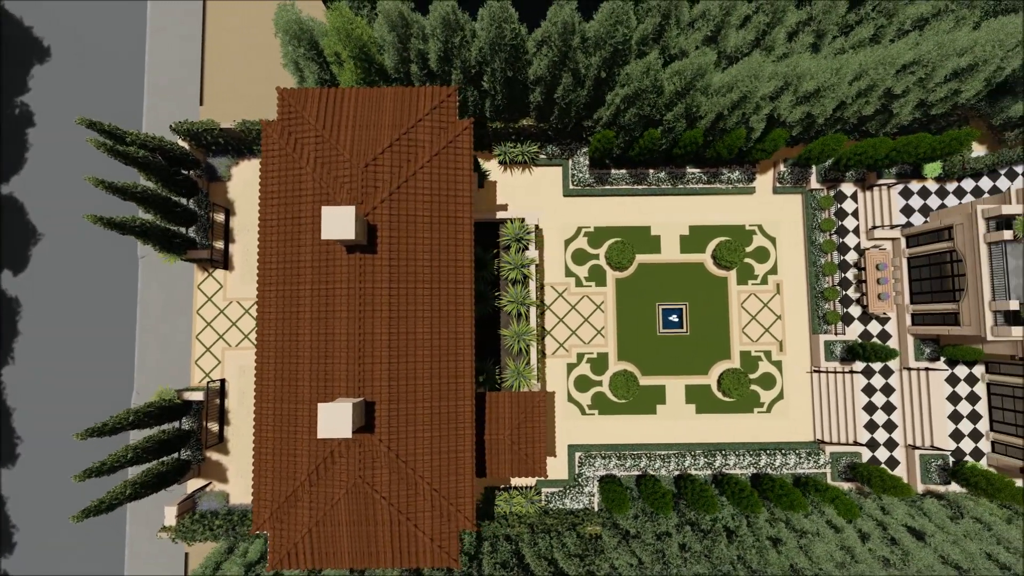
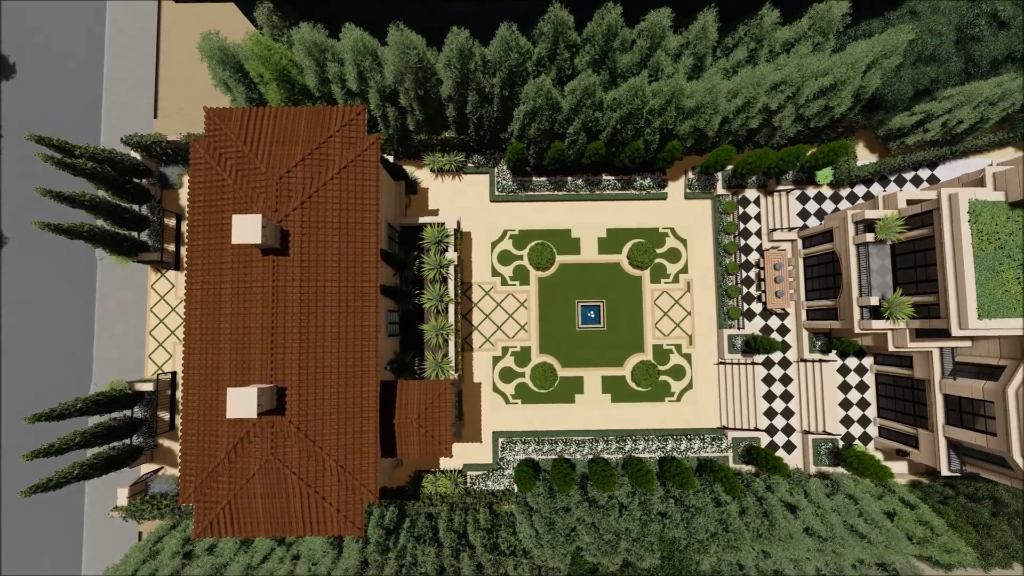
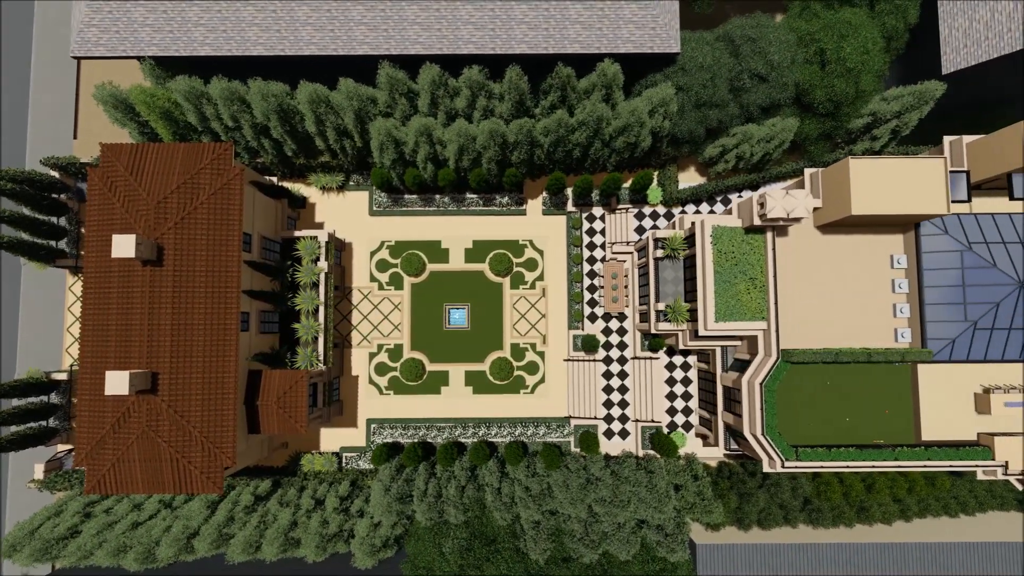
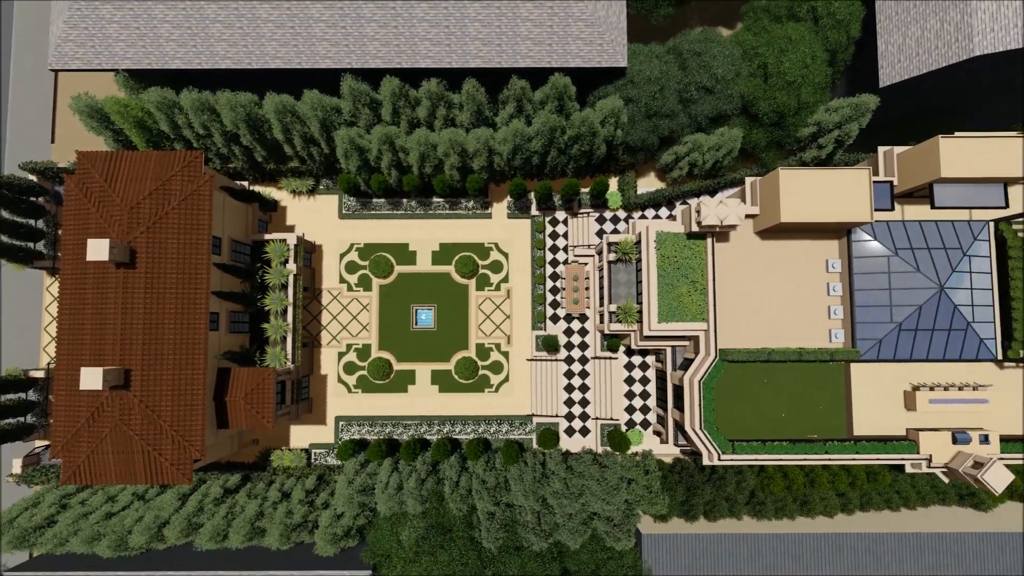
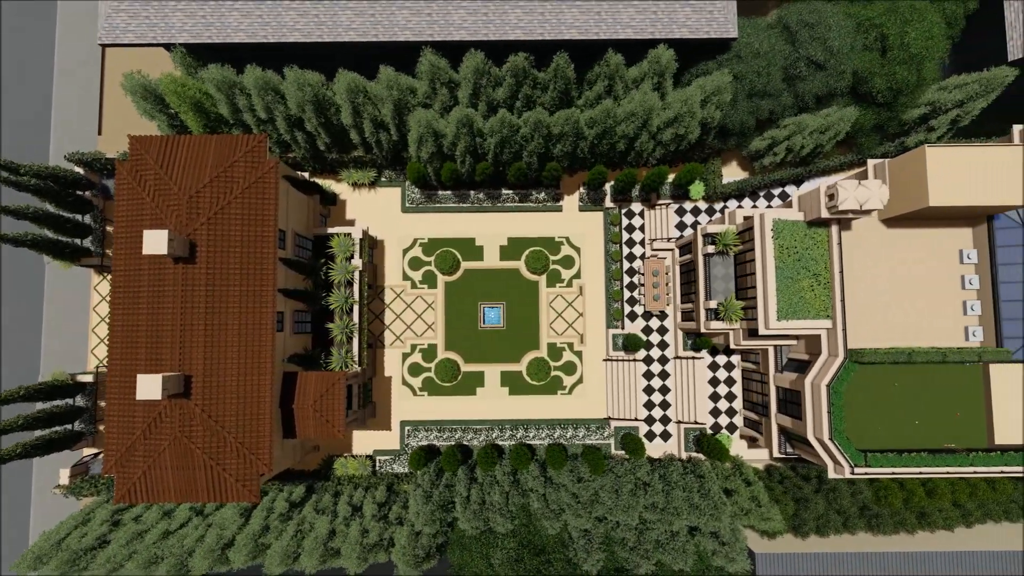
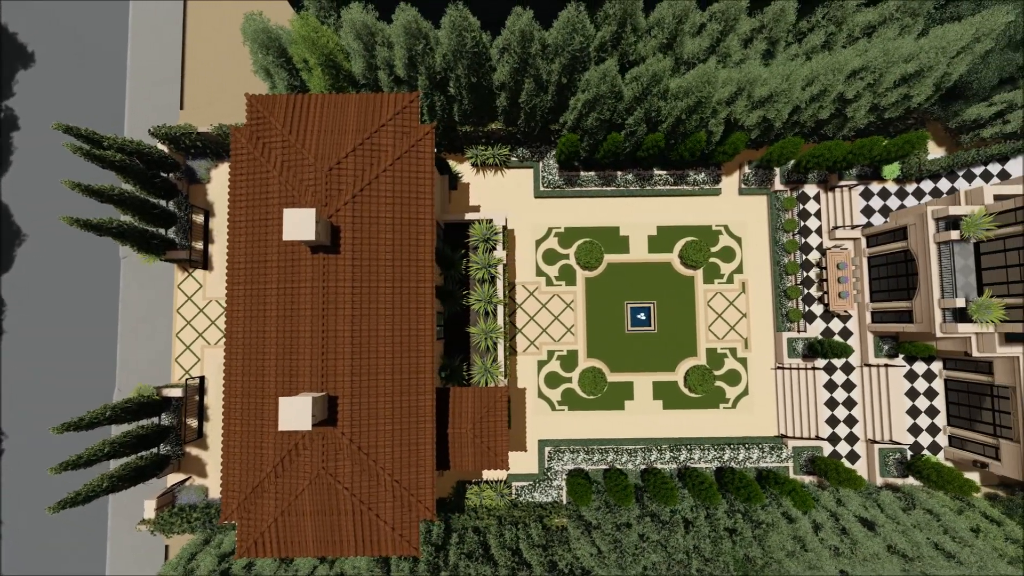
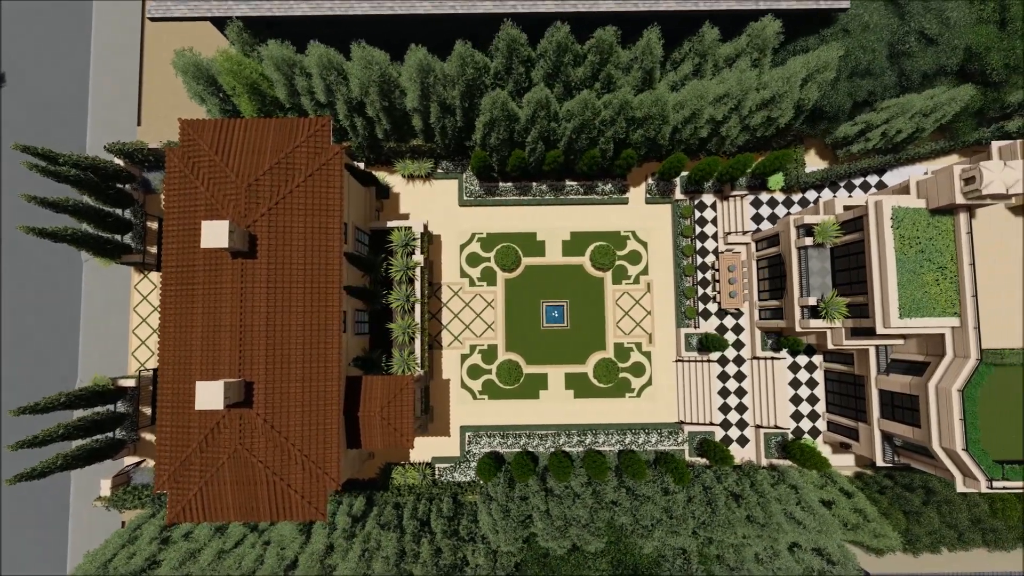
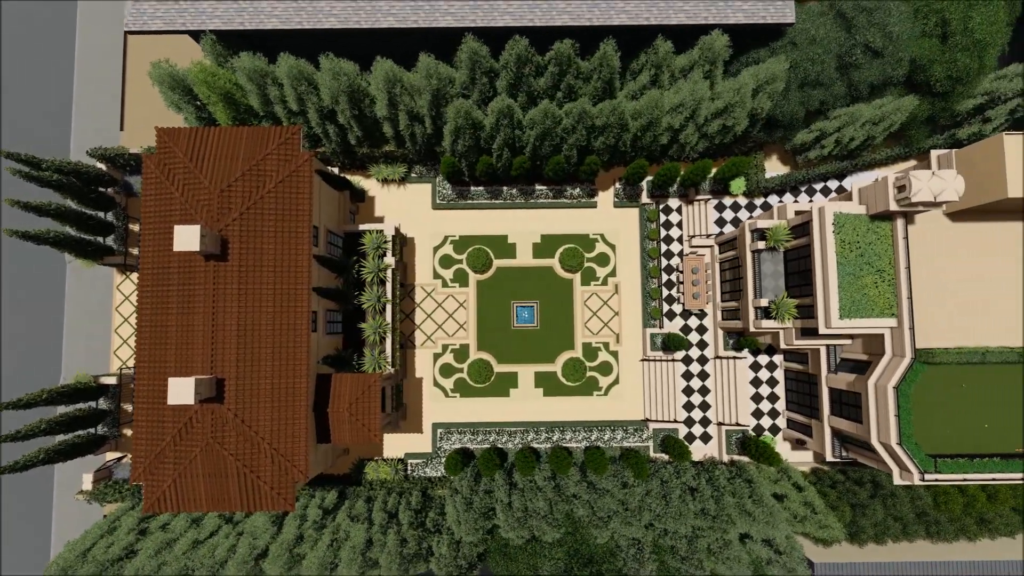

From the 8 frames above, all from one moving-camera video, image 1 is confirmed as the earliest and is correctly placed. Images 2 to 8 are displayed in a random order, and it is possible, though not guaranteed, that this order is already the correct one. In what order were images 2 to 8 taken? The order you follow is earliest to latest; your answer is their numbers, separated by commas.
6, 2, 7, 8, 5, 3, 4
